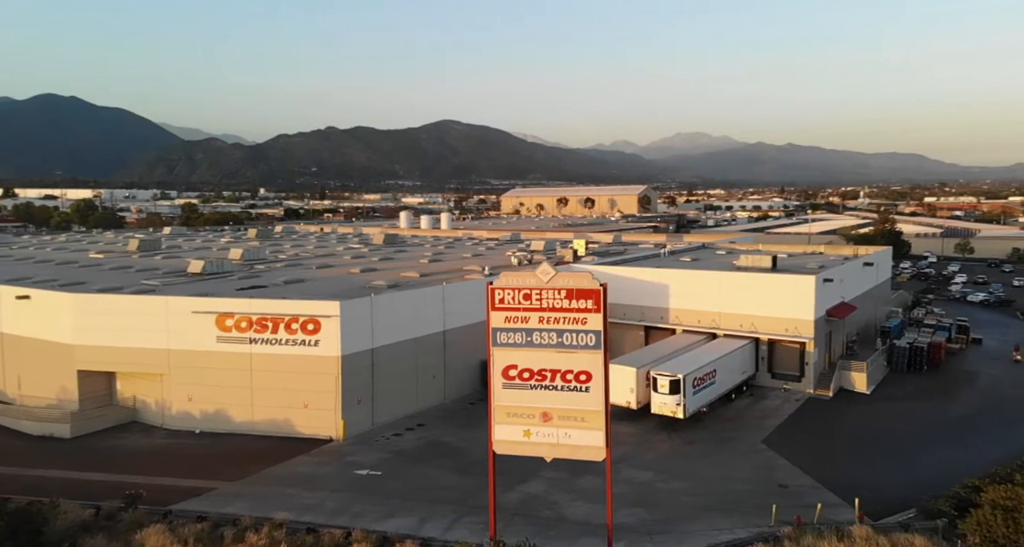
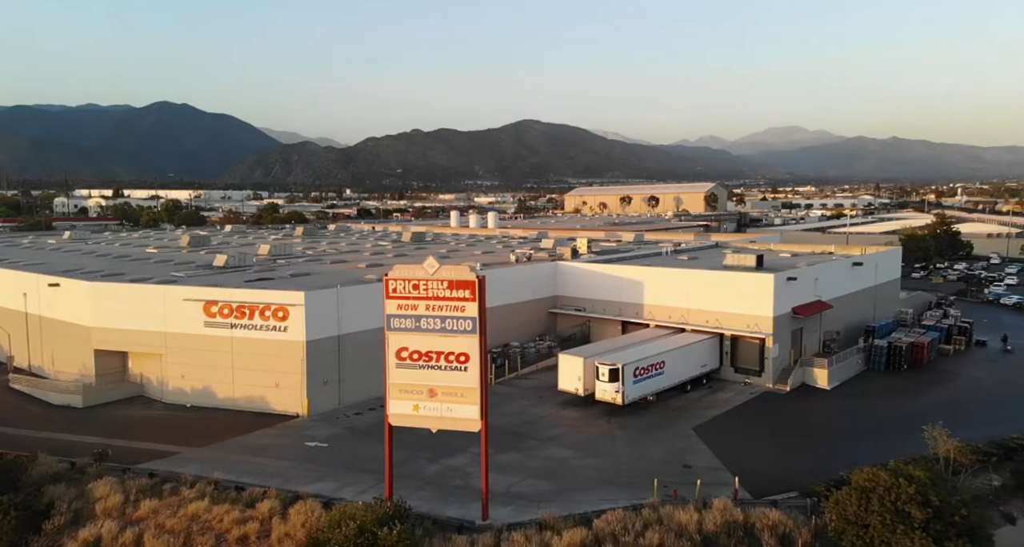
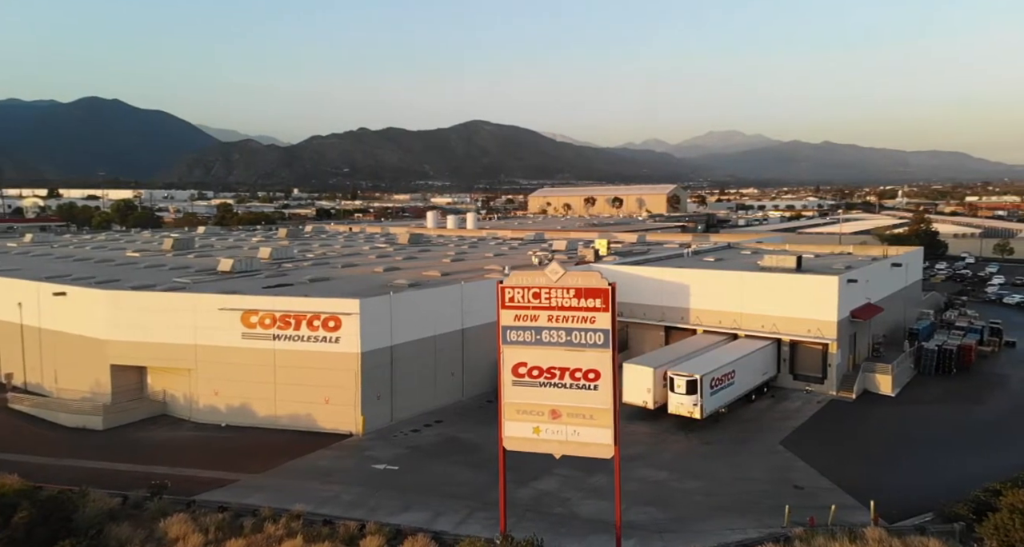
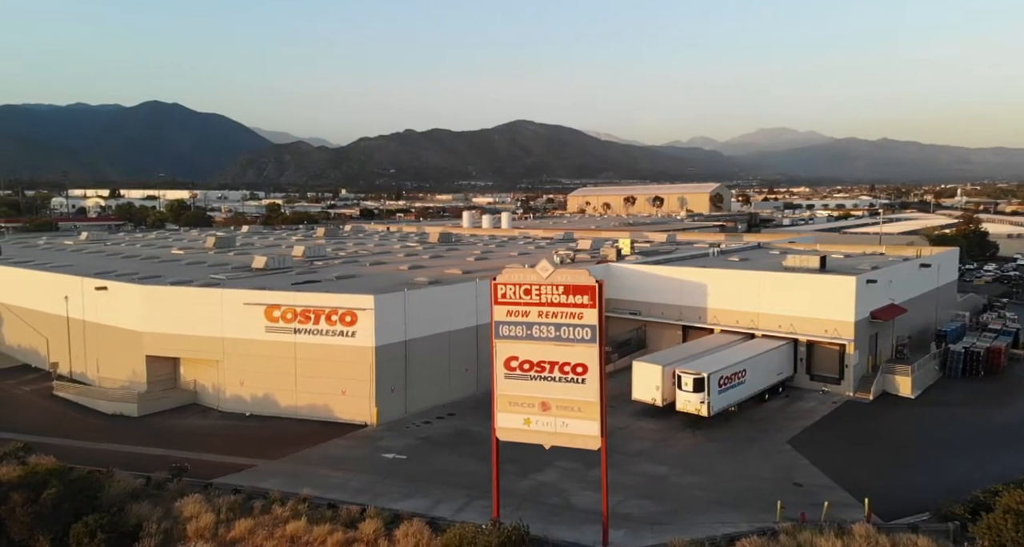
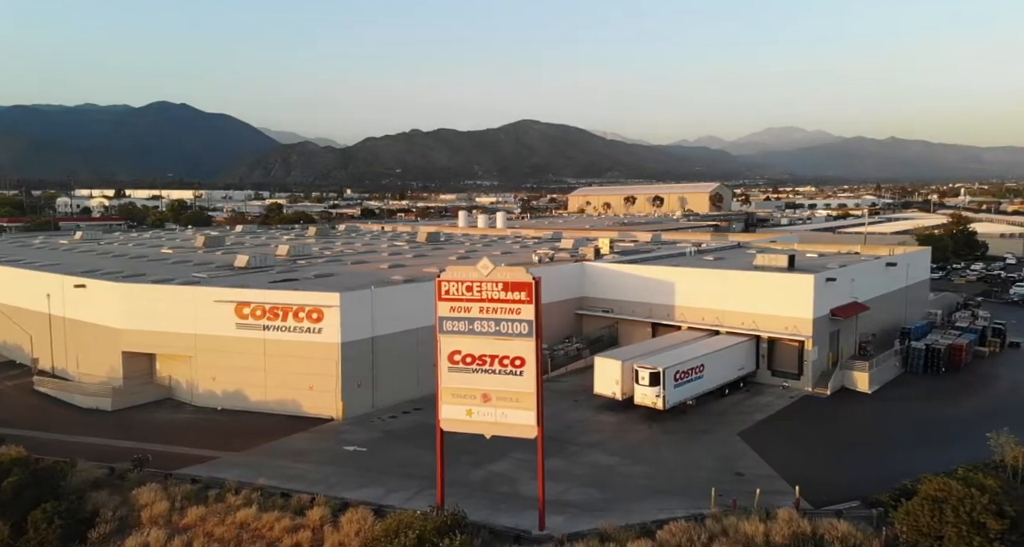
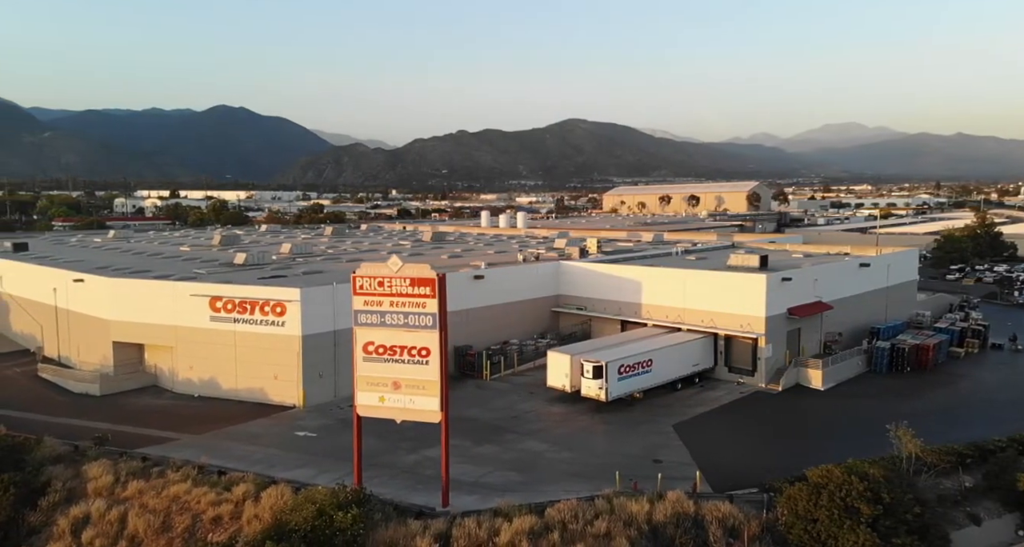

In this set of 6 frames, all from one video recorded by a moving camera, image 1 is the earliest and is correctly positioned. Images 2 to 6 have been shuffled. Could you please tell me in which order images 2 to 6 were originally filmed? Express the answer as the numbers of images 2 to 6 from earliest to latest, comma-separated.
3, 4, 5, 2, 6
